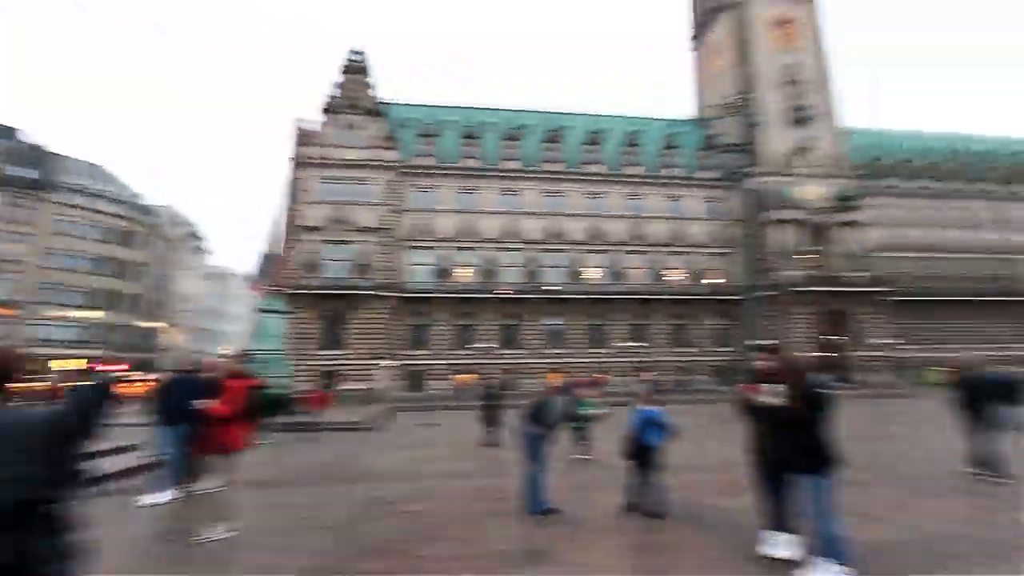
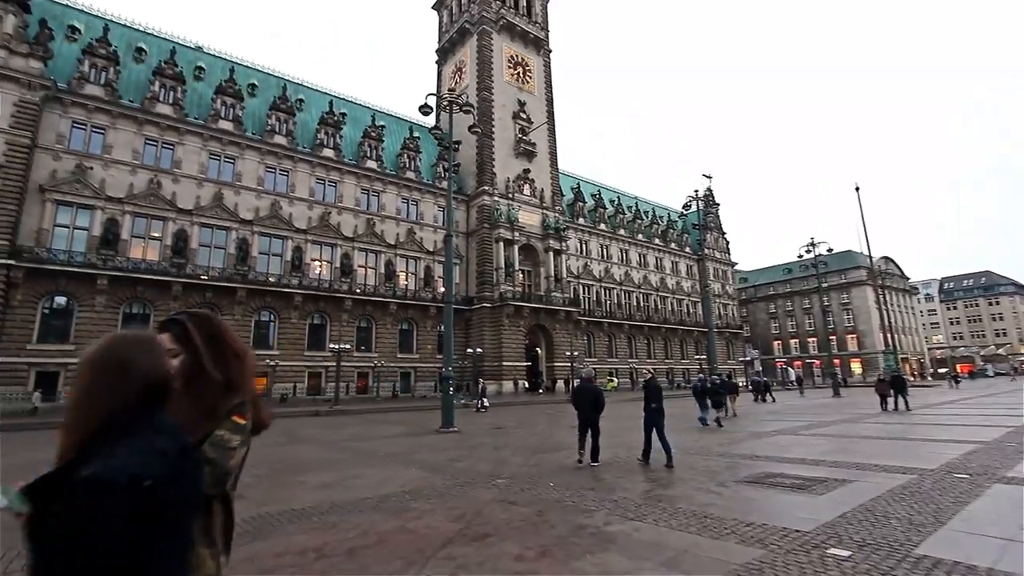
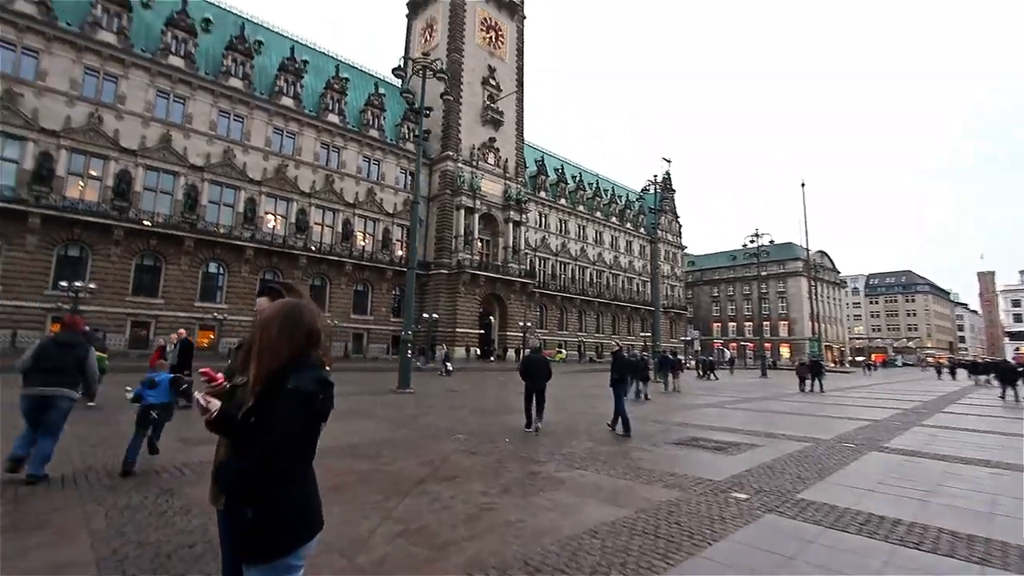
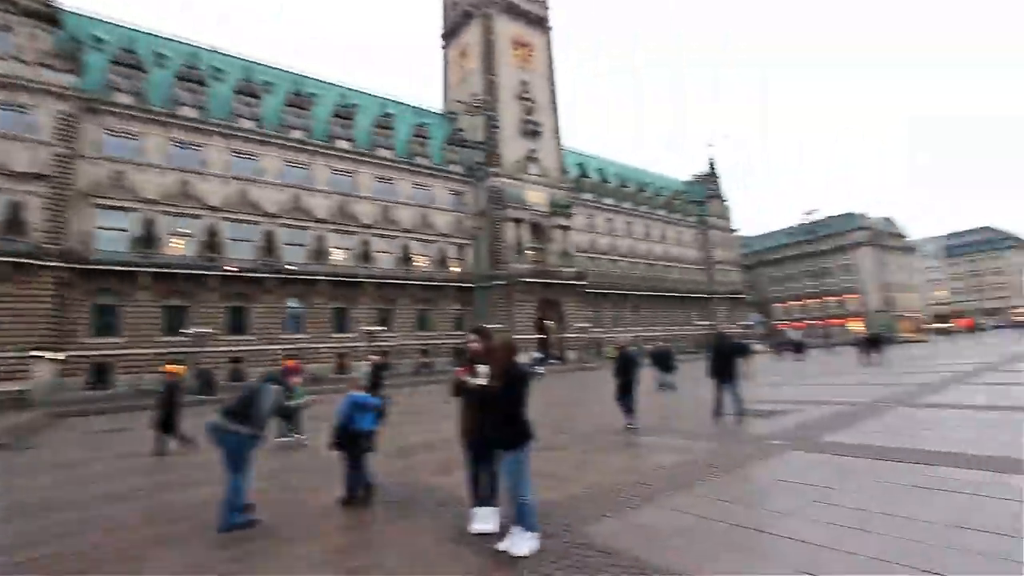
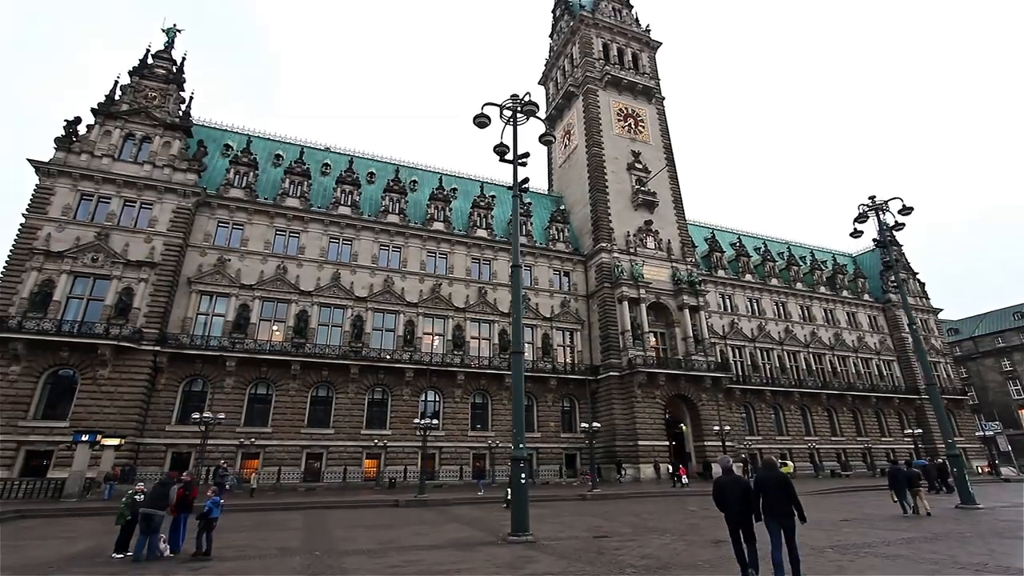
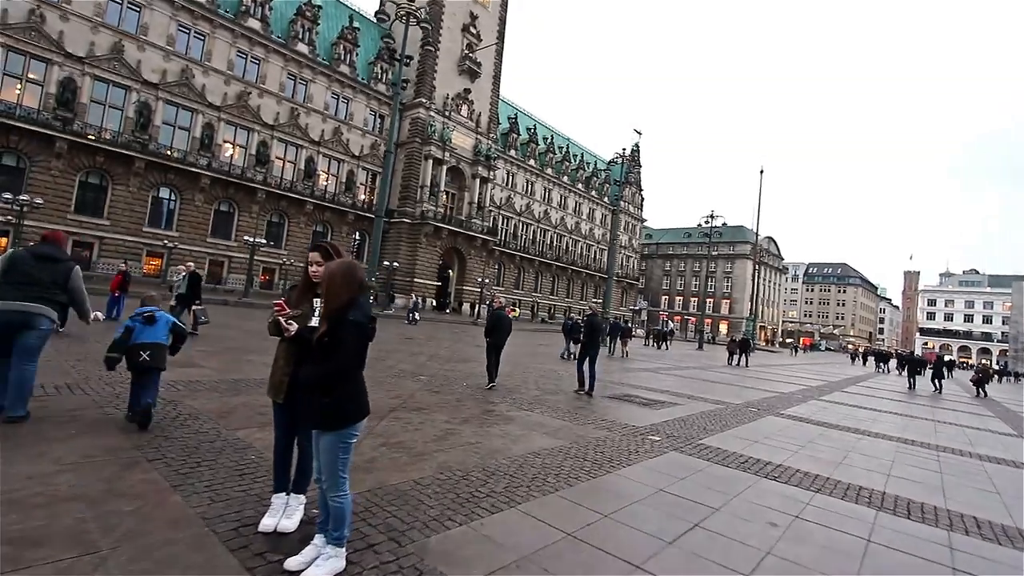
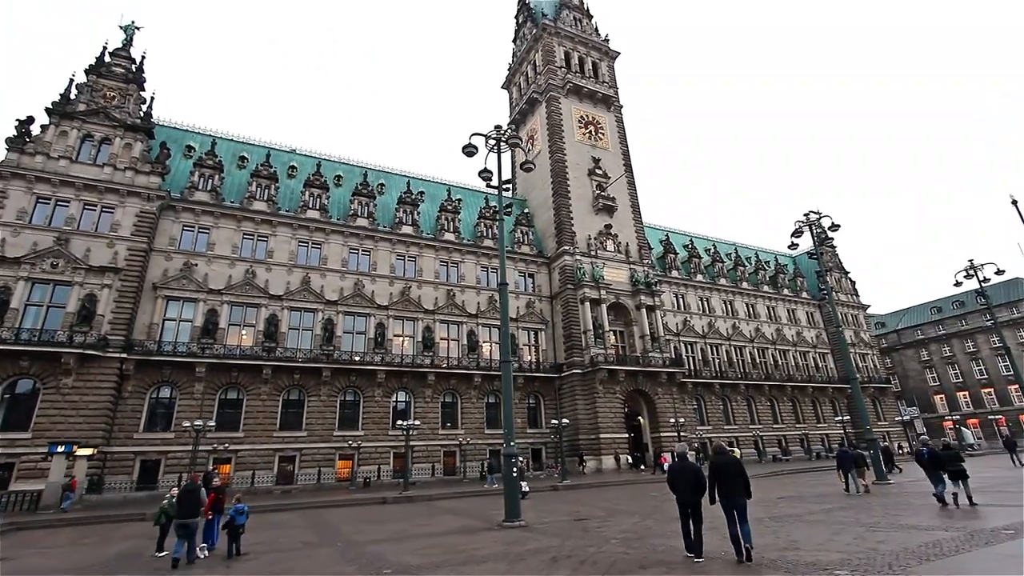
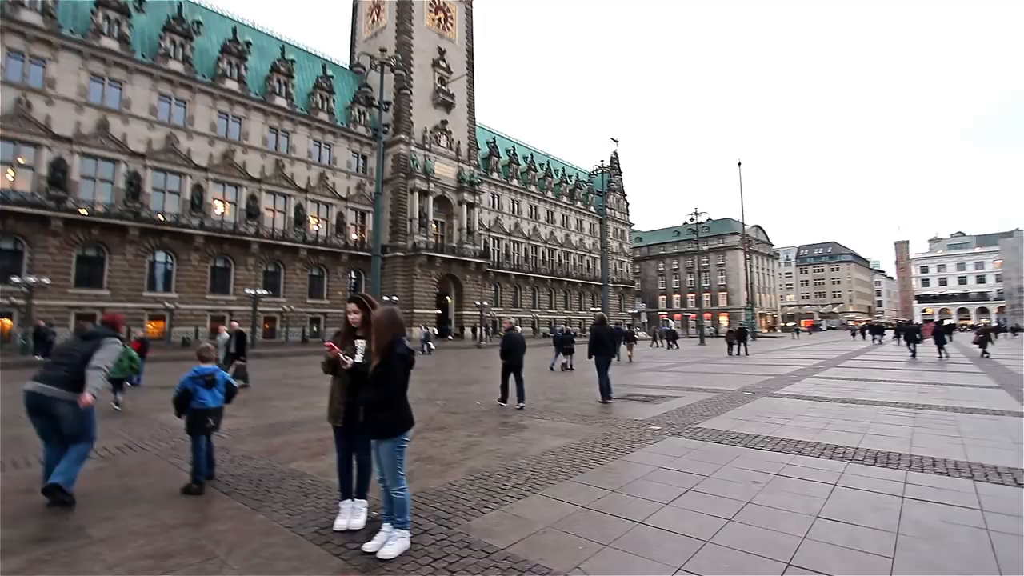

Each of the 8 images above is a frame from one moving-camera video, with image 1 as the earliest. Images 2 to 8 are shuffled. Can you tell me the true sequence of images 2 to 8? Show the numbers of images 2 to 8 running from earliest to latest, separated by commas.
4, 8, 6, 3, 2, 7, 5
